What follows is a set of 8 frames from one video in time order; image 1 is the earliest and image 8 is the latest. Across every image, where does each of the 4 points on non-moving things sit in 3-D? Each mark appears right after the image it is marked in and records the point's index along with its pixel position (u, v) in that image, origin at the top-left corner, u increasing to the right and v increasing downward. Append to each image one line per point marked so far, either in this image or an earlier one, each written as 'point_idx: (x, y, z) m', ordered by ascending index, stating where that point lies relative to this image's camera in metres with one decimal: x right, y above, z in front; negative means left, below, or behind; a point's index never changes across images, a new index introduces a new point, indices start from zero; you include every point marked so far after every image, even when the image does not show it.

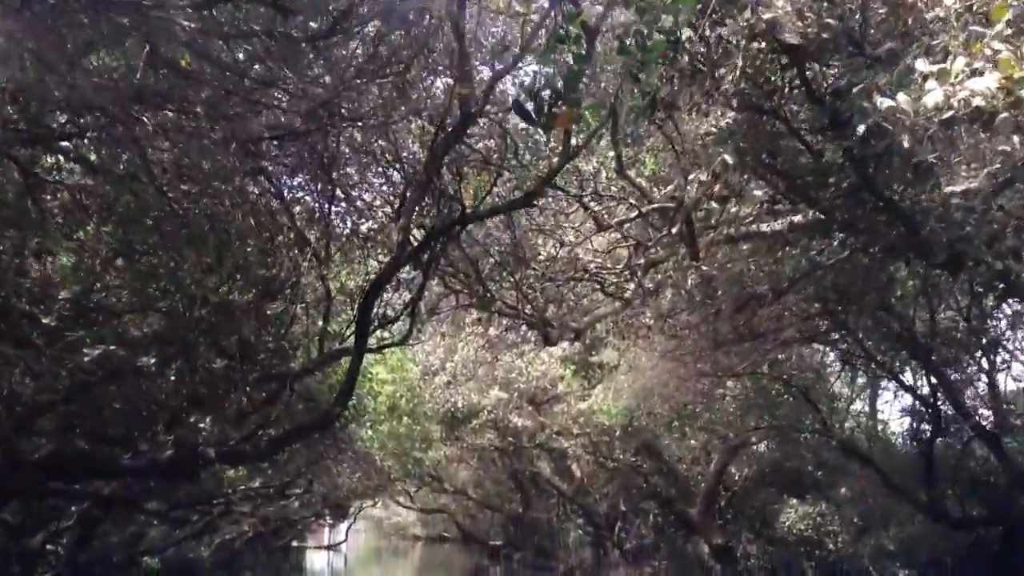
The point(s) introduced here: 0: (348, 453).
0: (-2.6, -2.6, +16.9) m
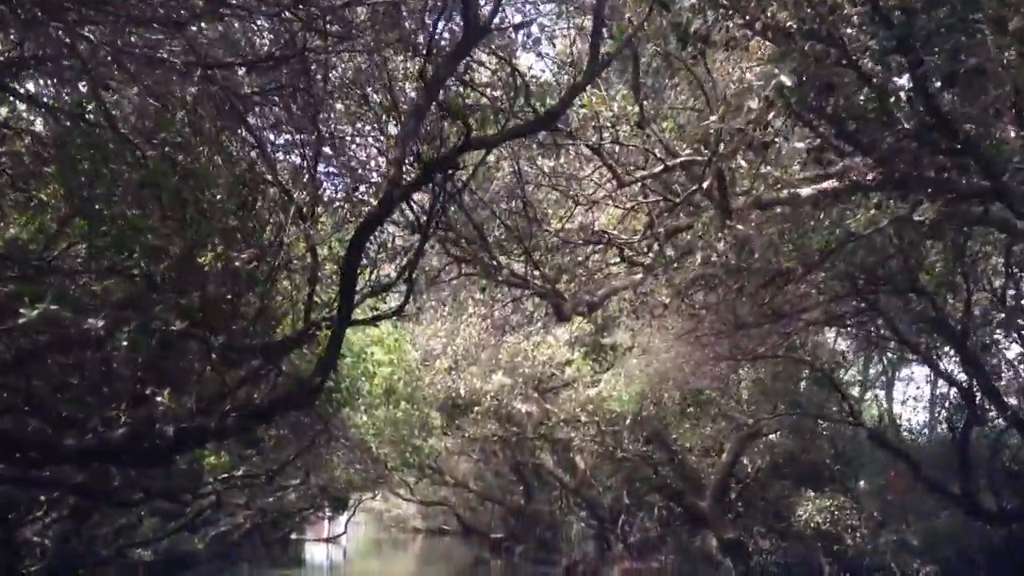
0: (-2.5, -2.2, +15.8) m
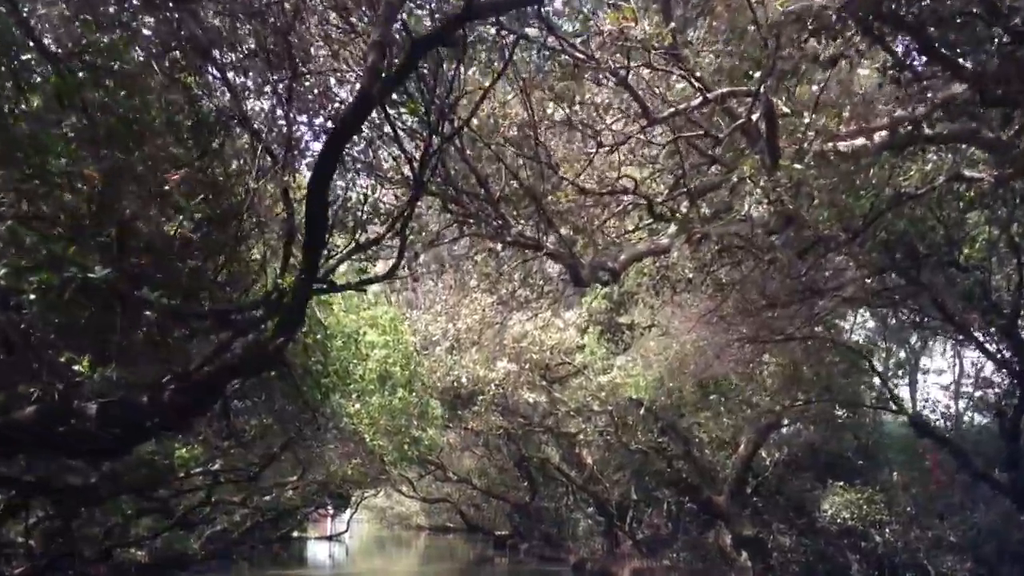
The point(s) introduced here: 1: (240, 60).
0: (-2.4, -1.9, +14.3) m
1: (-2.1, +1.8, +8.3) m
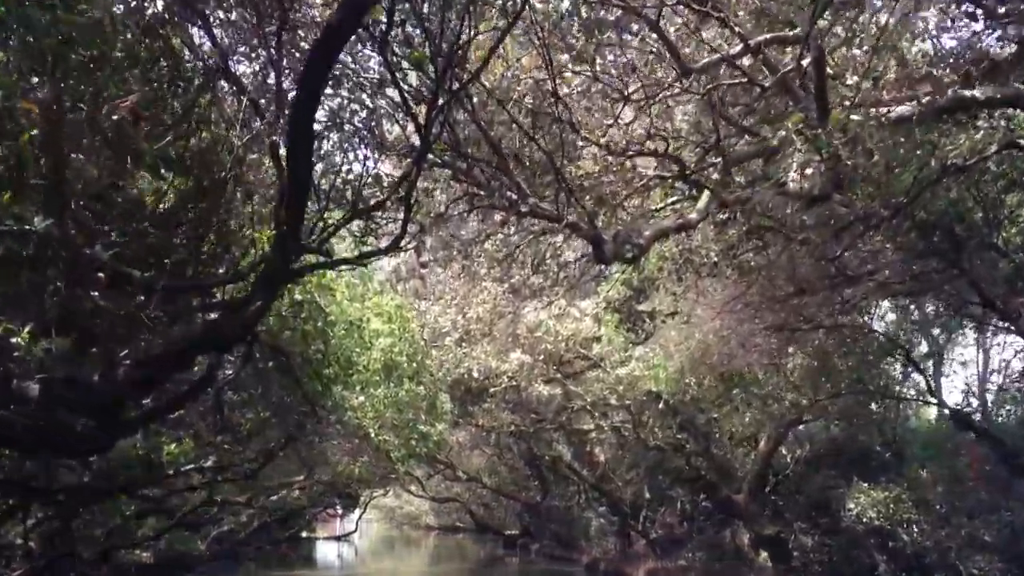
0: (-2.2, -1.7, +13.5) m
1: (-2.0, +1.9, +7.5) m
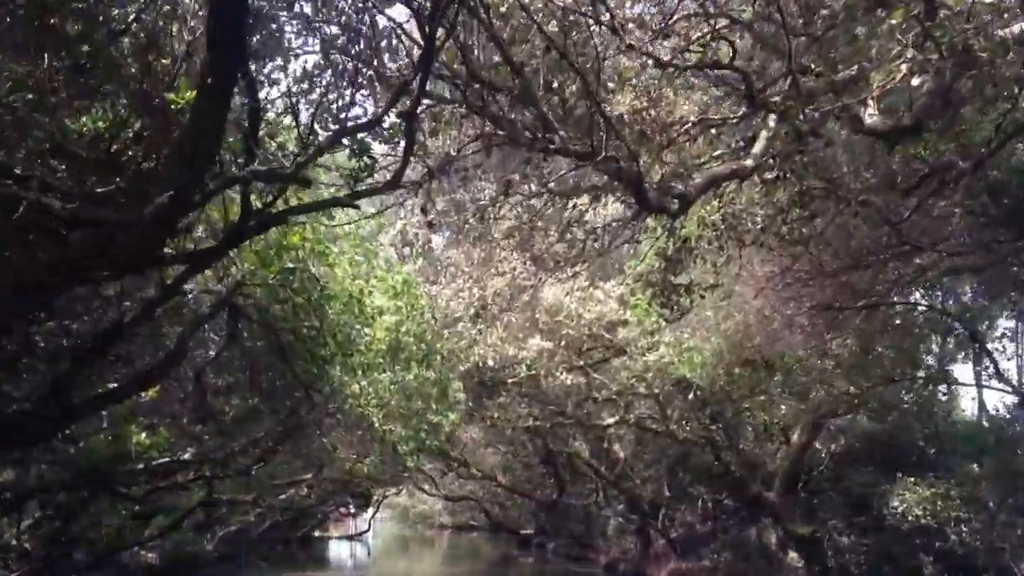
0: (-2.0, -1.4, +12.1) m
1: (-1.8, +2.2, +6.1) m
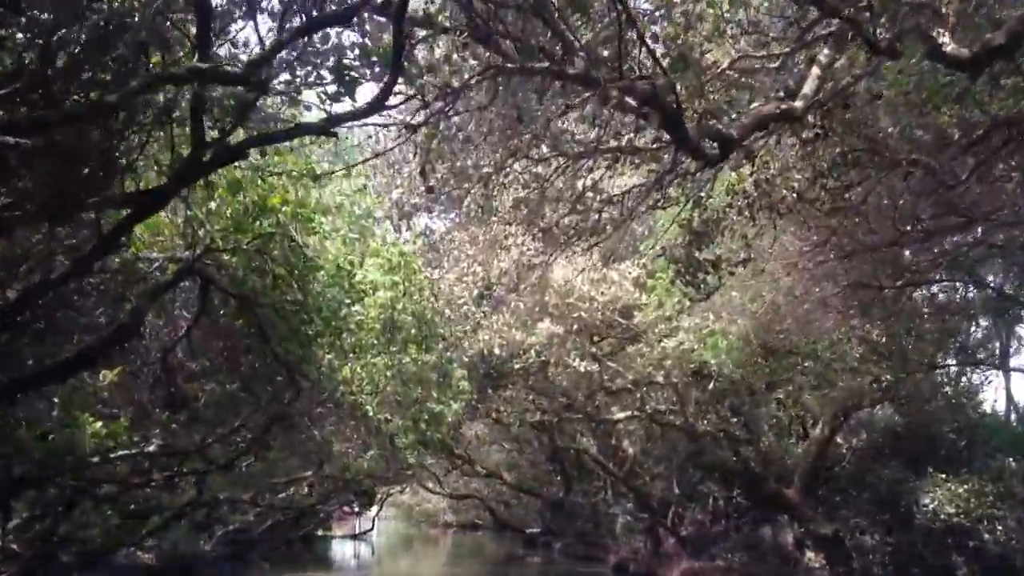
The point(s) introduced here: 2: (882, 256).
0: (-1.9, -1.2, +10.9) m
1: (-1.8, +2.5, +4.9) m
2: (+4.0, +0.4, +11.8) m
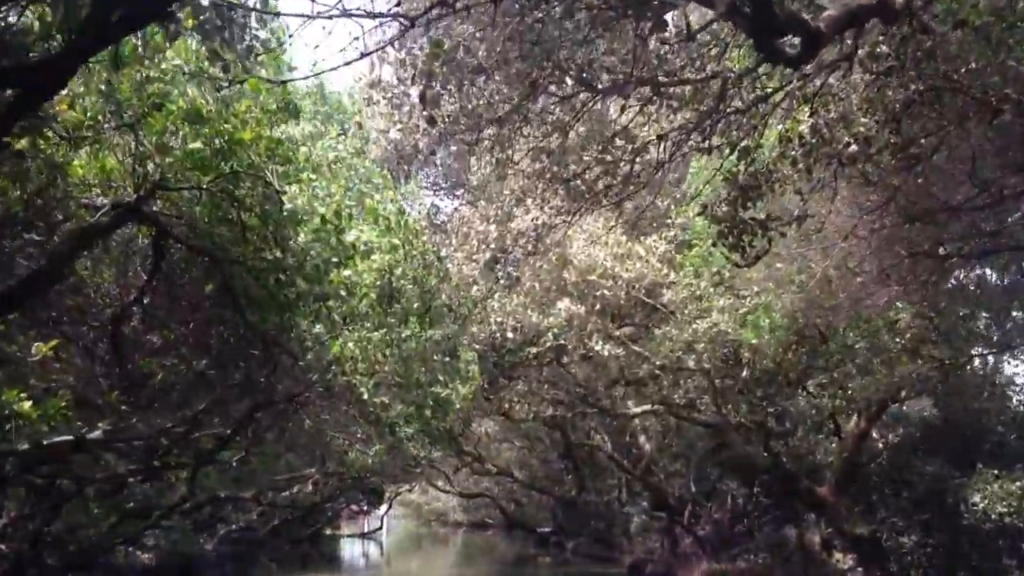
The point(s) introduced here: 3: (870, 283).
0: (-1.8, -0.9, +9.5) m
1: (-1.7, +2.7, +3.5) m
2: (+4.2, +0.7, +10.3) m
3: (+3.9, 0.0, +12.0) m
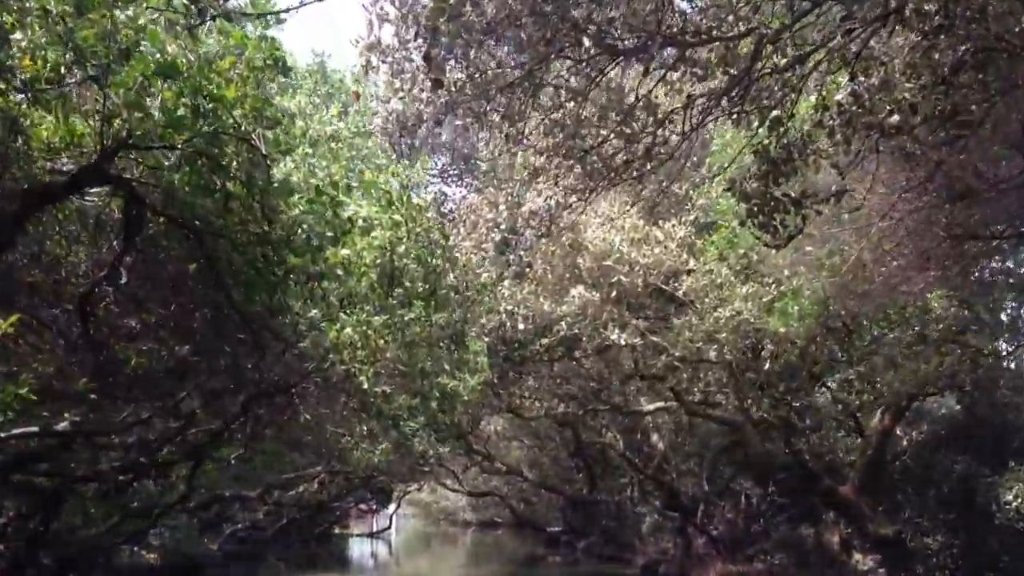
0: (-1.7, -0.7, +8.8) m
1: (-1.6, +2.9, +2.8) m
2: (+4.3, +0.8, +9.6) m
3: (+4.0, +0.1, +11.2) m
